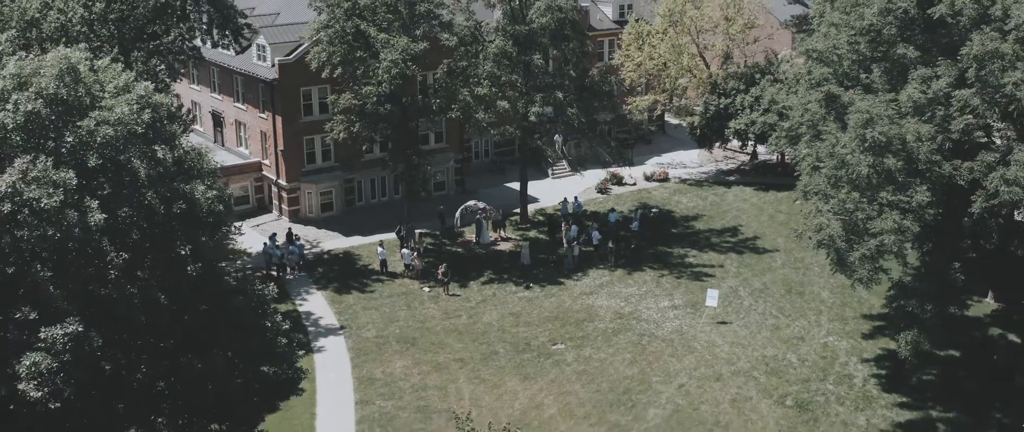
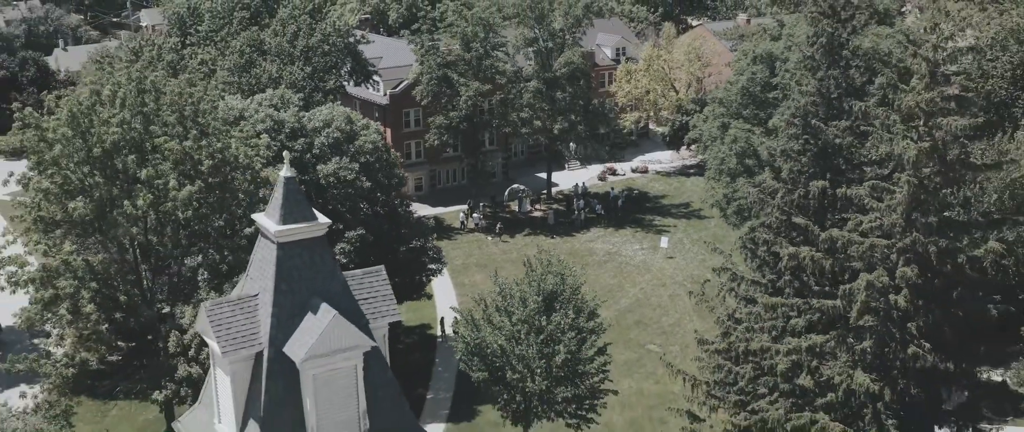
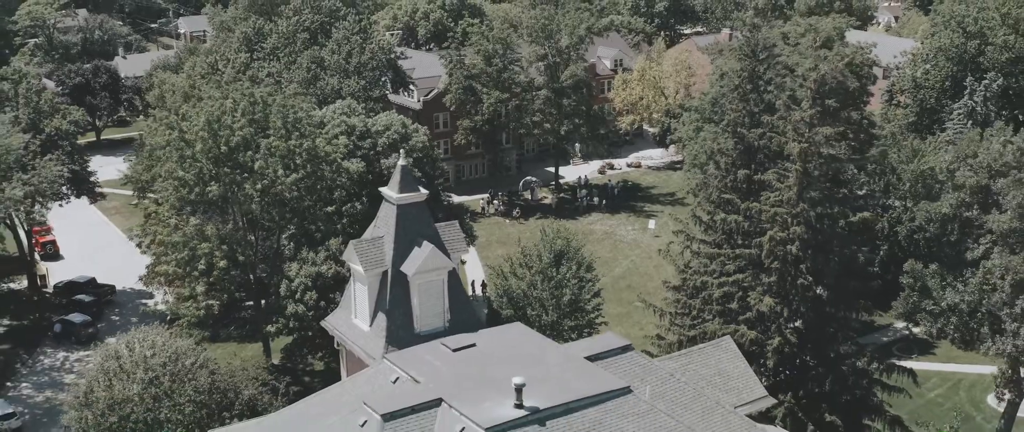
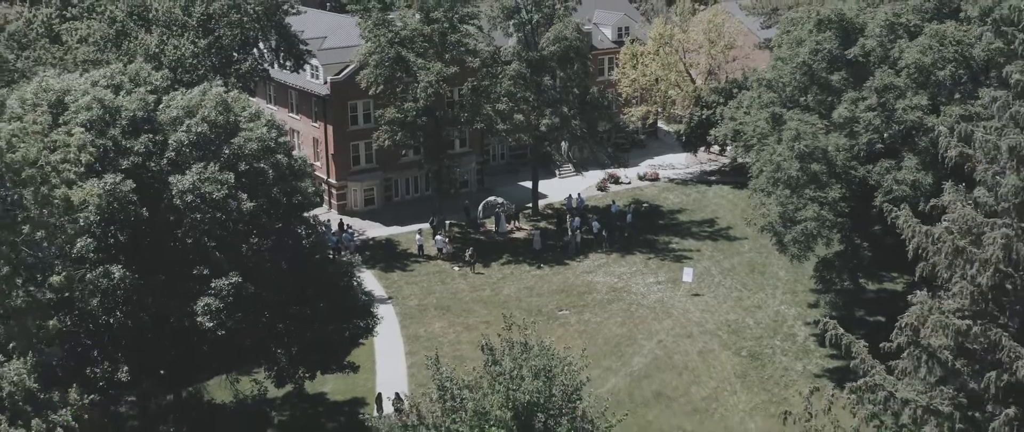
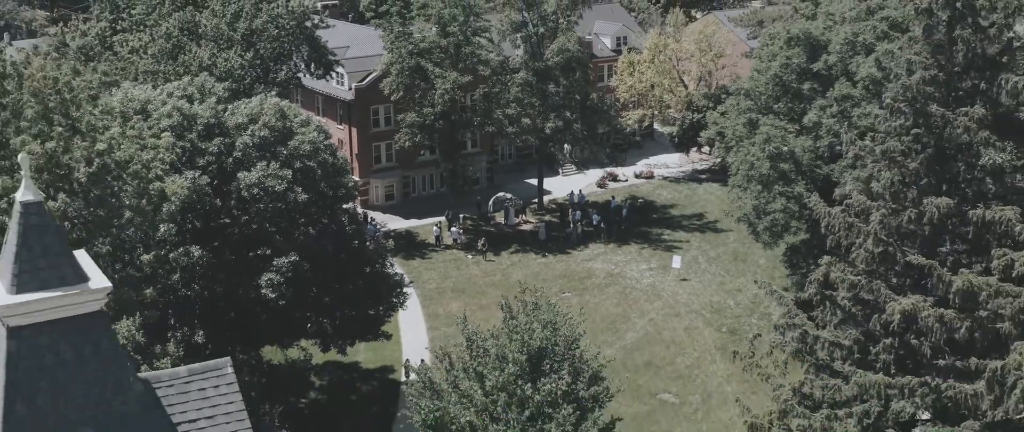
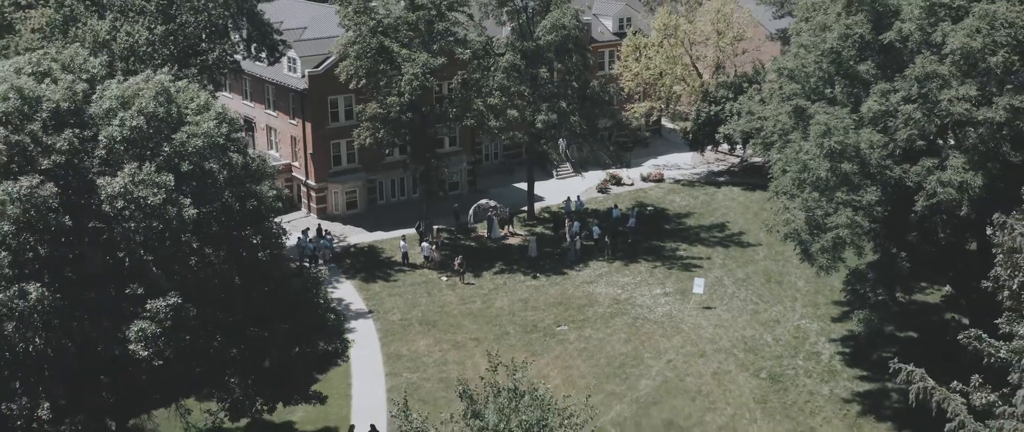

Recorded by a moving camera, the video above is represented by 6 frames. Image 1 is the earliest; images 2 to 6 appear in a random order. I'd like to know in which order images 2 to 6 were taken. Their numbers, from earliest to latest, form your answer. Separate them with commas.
6, 4, 5, 2, 3
